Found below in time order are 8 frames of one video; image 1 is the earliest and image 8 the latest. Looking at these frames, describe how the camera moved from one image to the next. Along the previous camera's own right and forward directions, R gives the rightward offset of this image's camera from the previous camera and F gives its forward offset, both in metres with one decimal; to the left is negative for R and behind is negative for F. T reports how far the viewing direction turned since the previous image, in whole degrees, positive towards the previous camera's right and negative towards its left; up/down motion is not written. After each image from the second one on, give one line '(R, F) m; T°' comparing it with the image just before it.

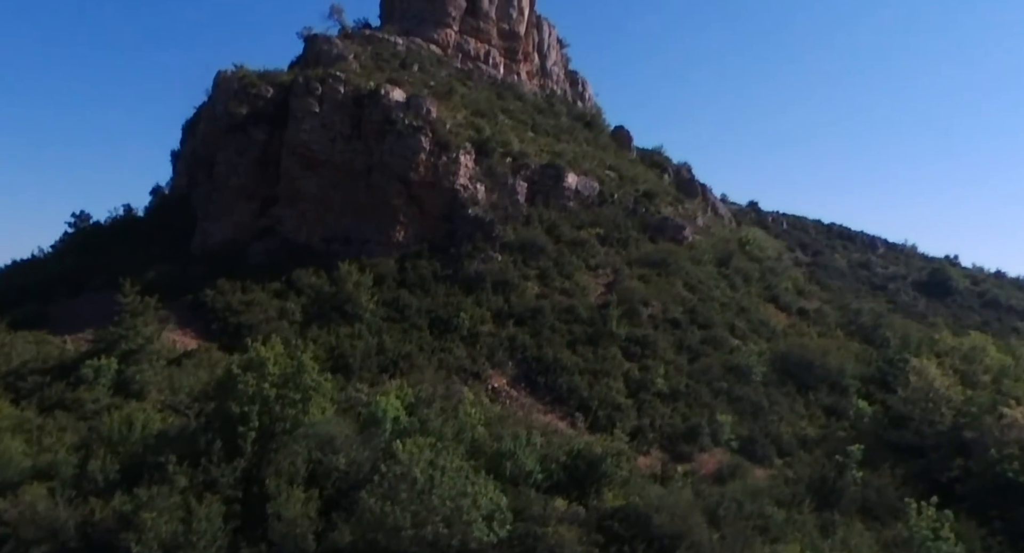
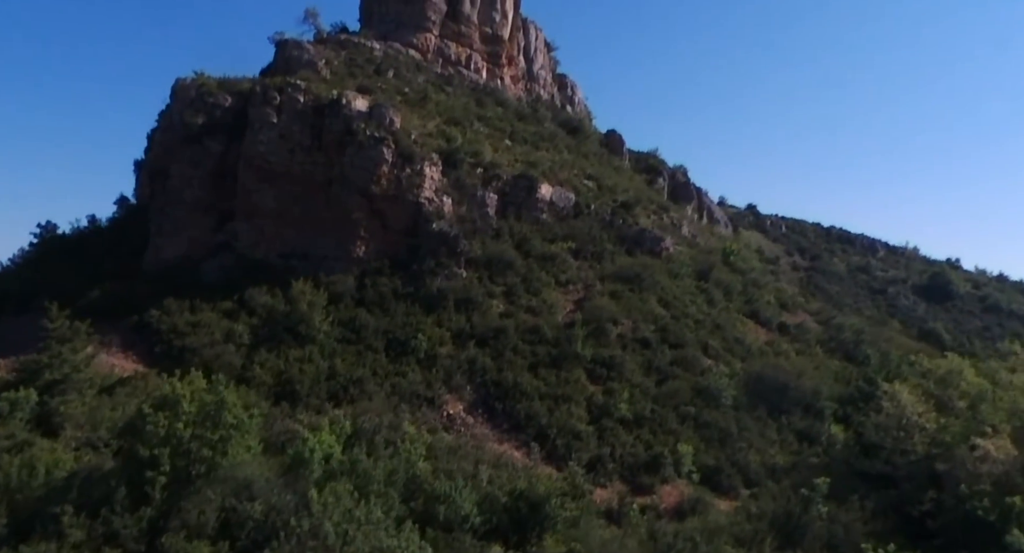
(+1.1, +0.9) m; 0°
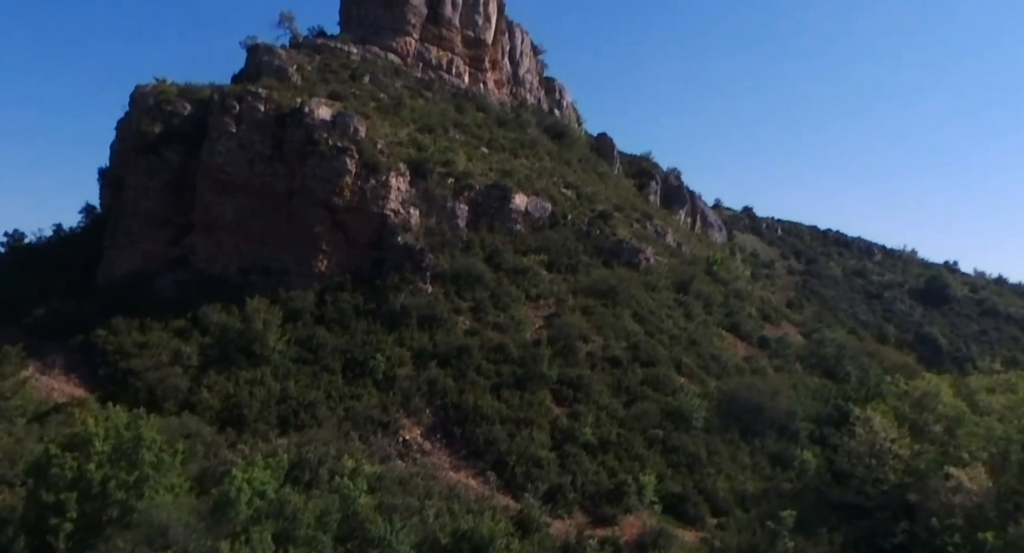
(+0.9, +0.8) m; 0°
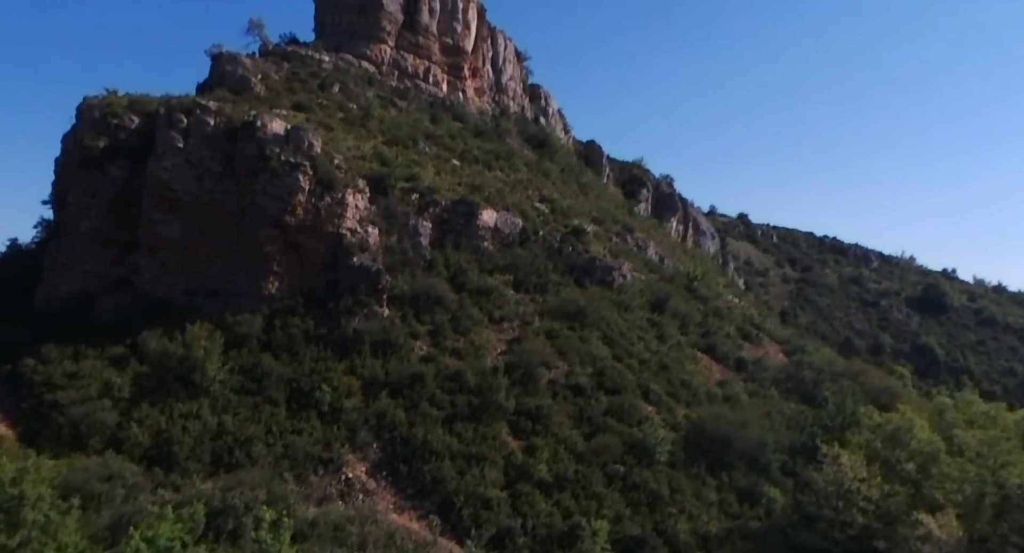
(+1.0, +1.1) m; 0°
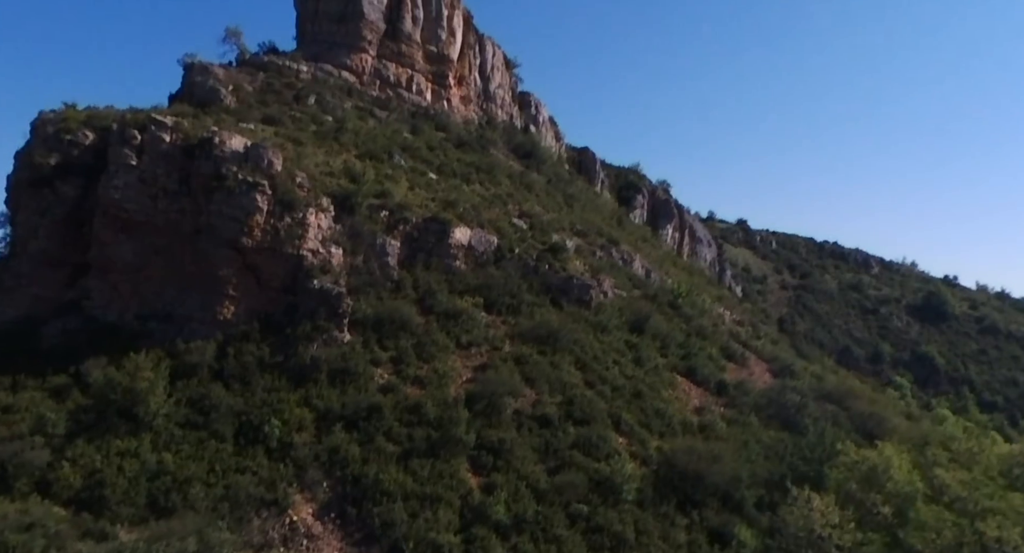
(+1.0, +0.9) m; 0°
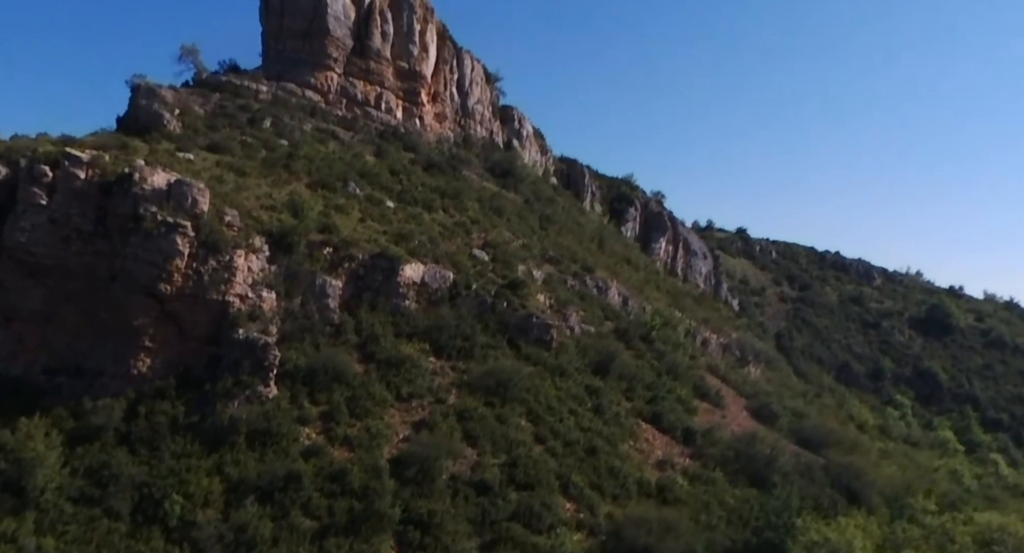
(+1.6, +1.7) m; 0°
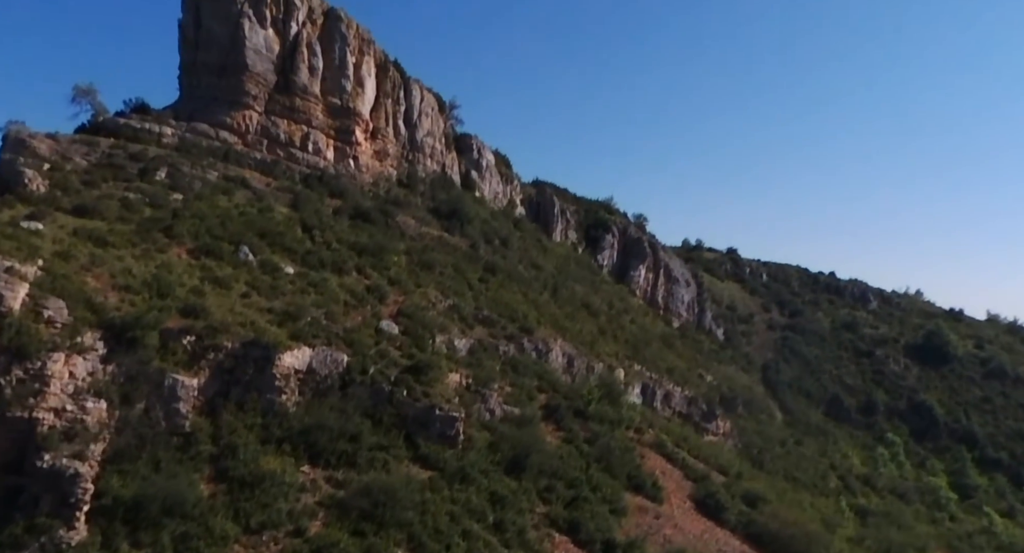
(+2.8, +3.4) m; 0°
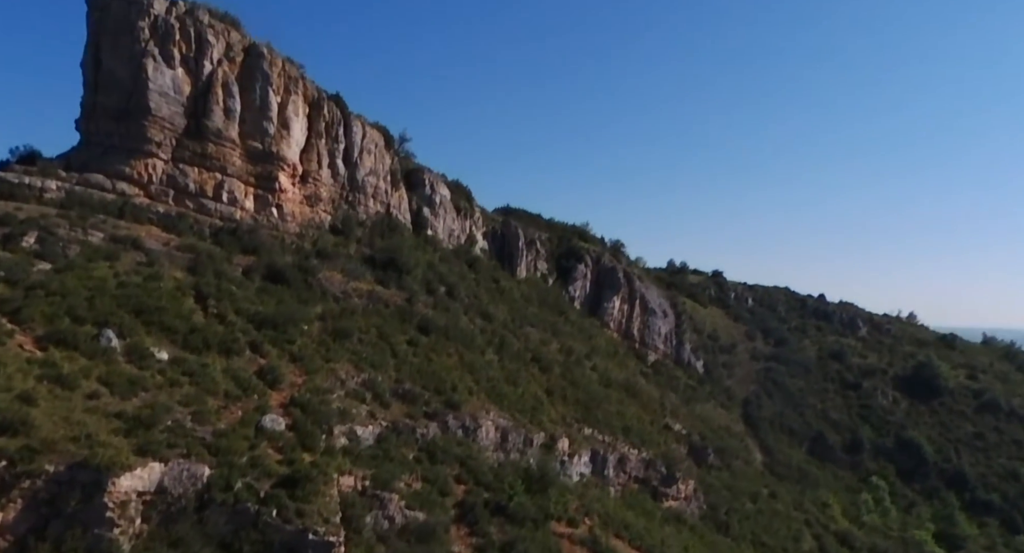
(+2.6, +3.2) m; 0°
